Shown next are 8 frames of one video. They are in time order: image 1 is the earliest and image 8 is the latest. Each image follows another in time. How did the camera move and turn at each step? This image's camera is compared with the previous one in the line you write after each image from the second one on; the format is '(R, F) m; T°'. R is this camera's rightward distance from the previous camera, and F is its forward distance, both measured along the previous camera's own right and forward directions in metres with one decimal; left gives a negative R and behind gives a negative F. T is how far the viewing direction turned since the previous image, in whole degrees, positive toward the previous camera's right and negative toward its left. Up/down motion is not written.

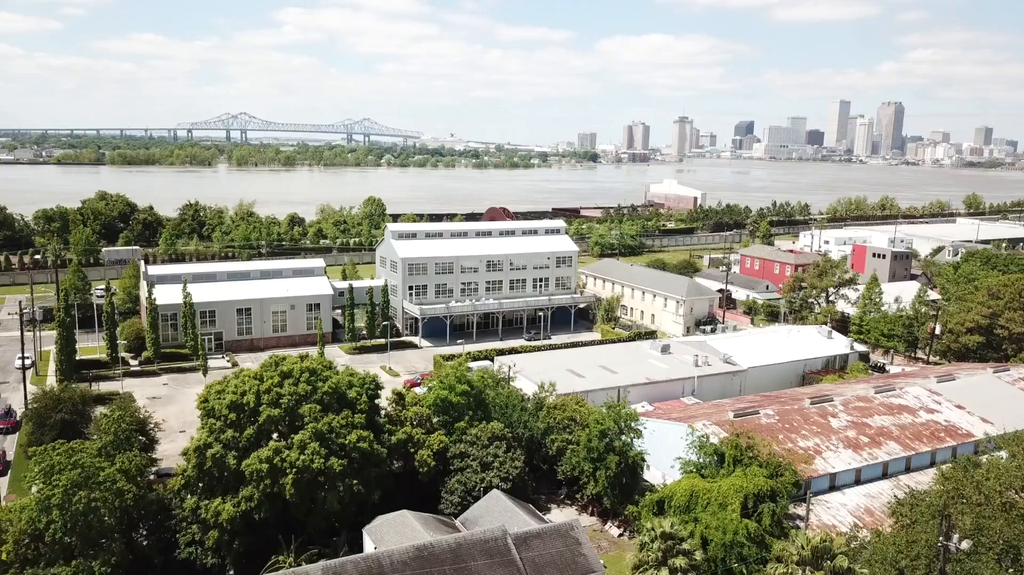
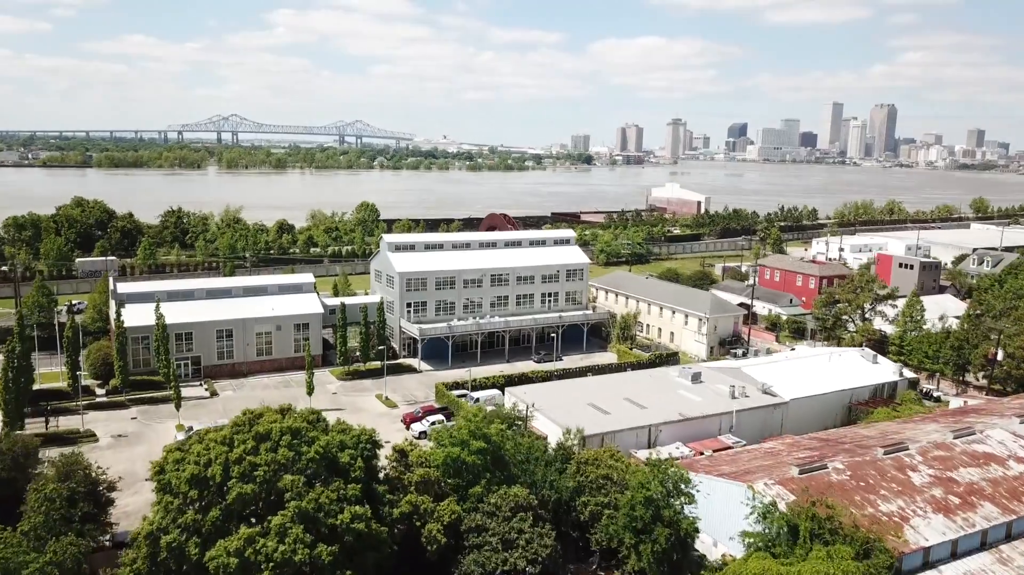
(-0.7, +3.9) m; 0°
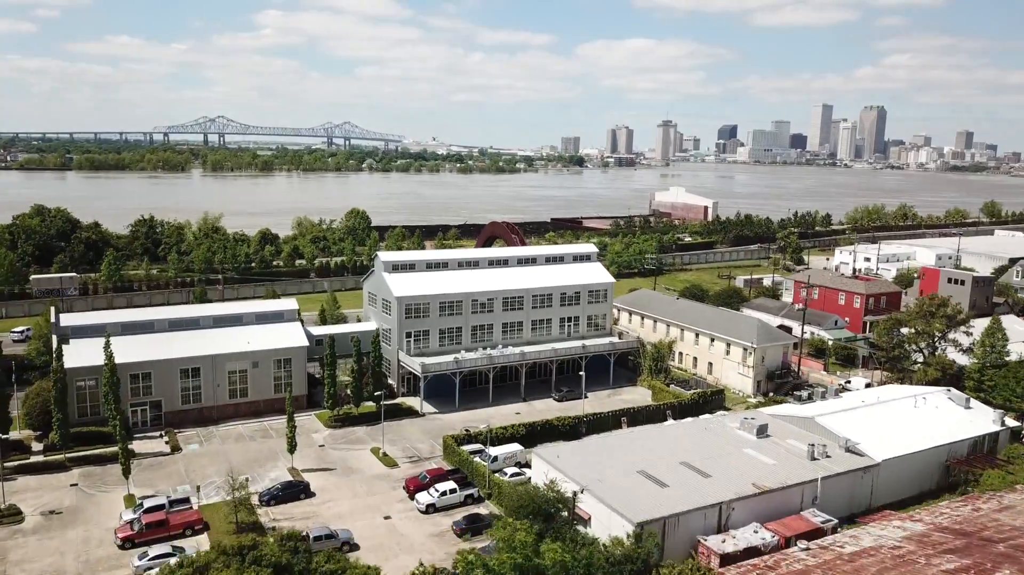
(-1.1, +5.8) m; +1°
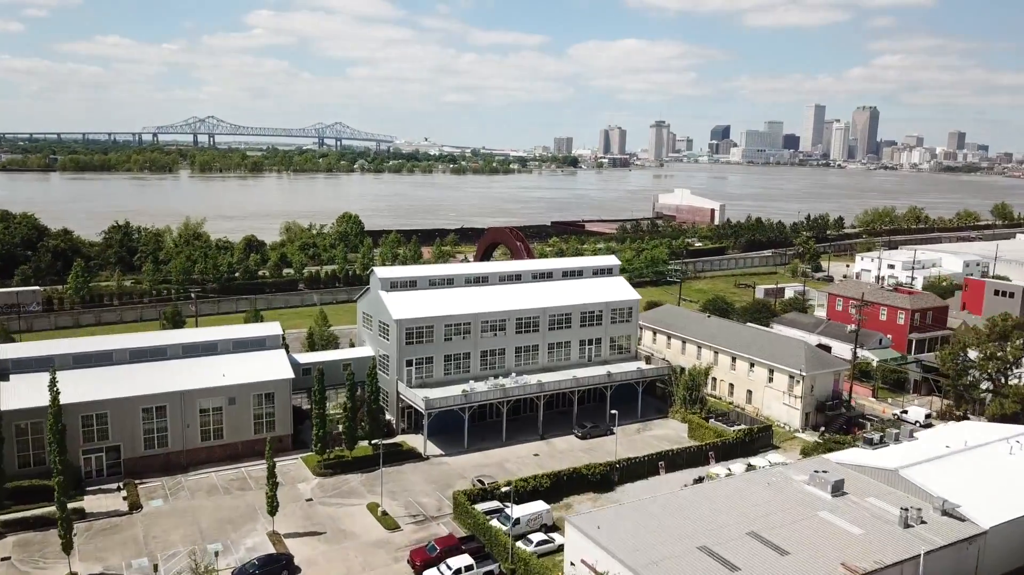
(-0.9, +4.5) m; +1°
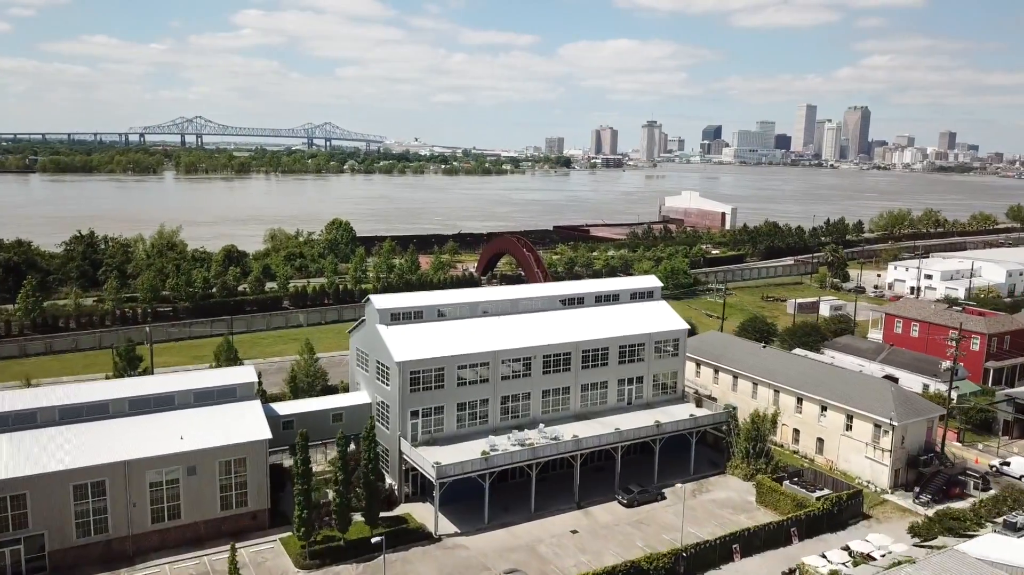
(-1.1, +5.8) m; +1°
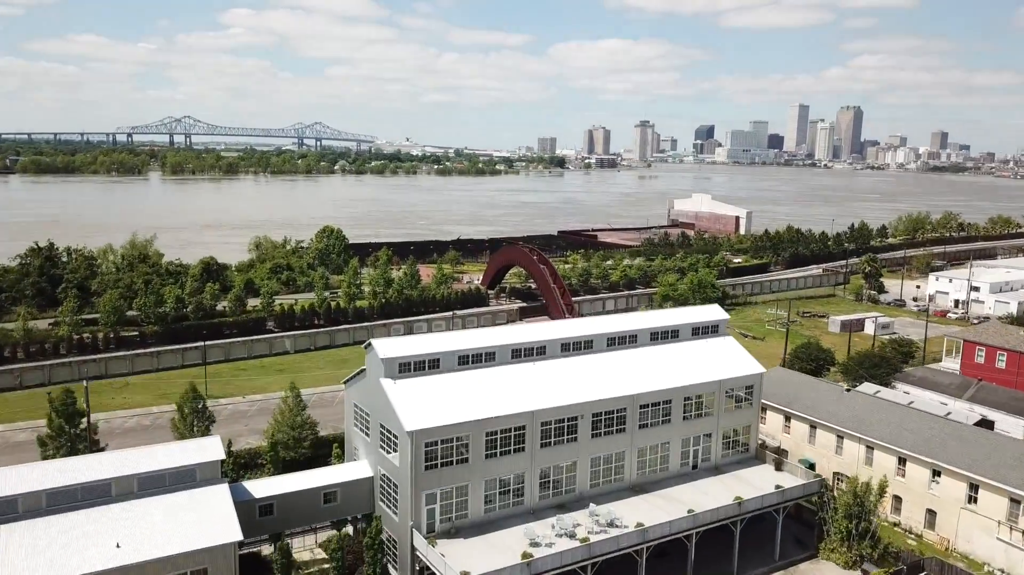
(-1.2, +5.7) m; +1°
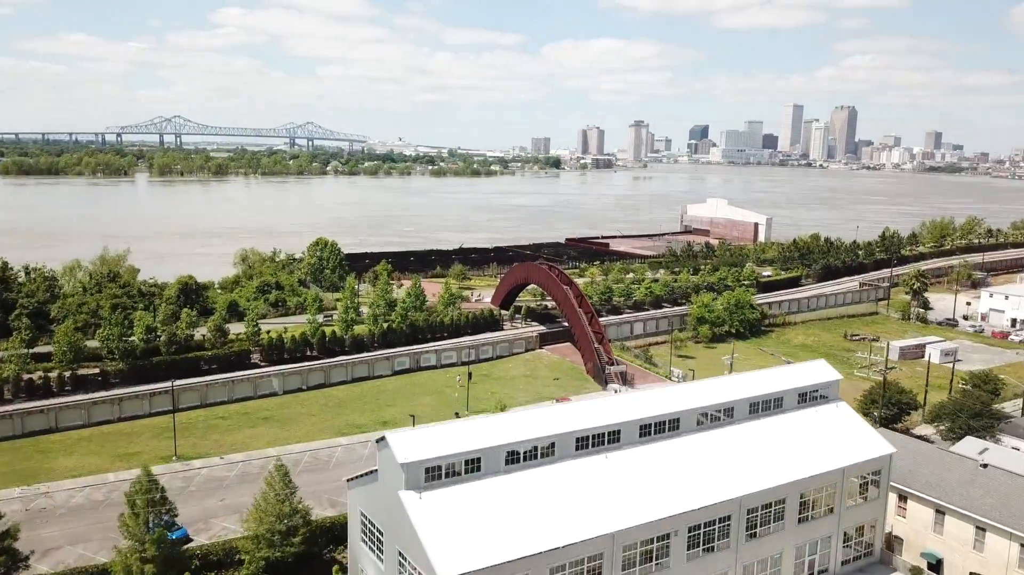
(-1.3, +5.7) m; 0°
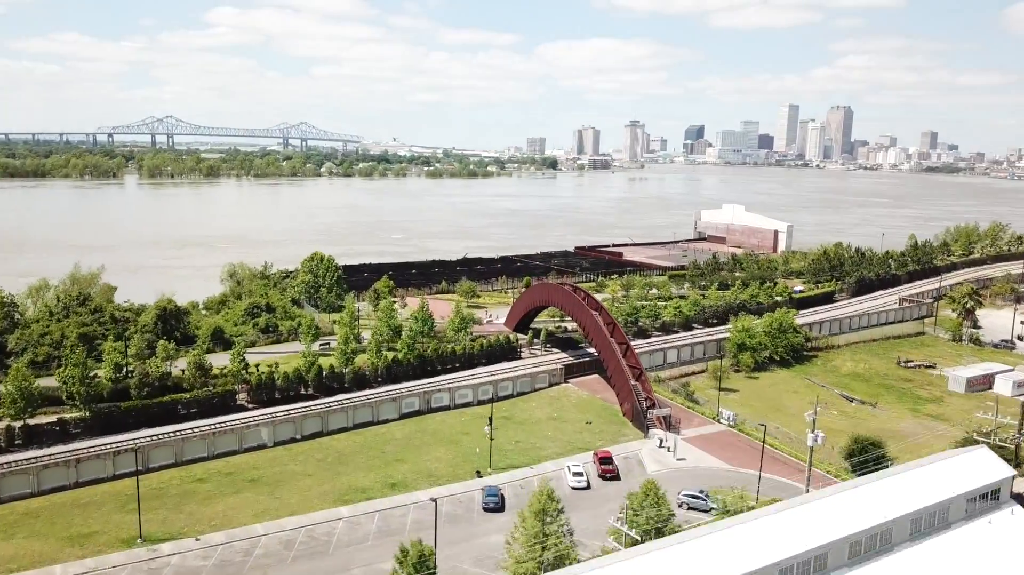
(-1.2, +5.0) m; 0°
